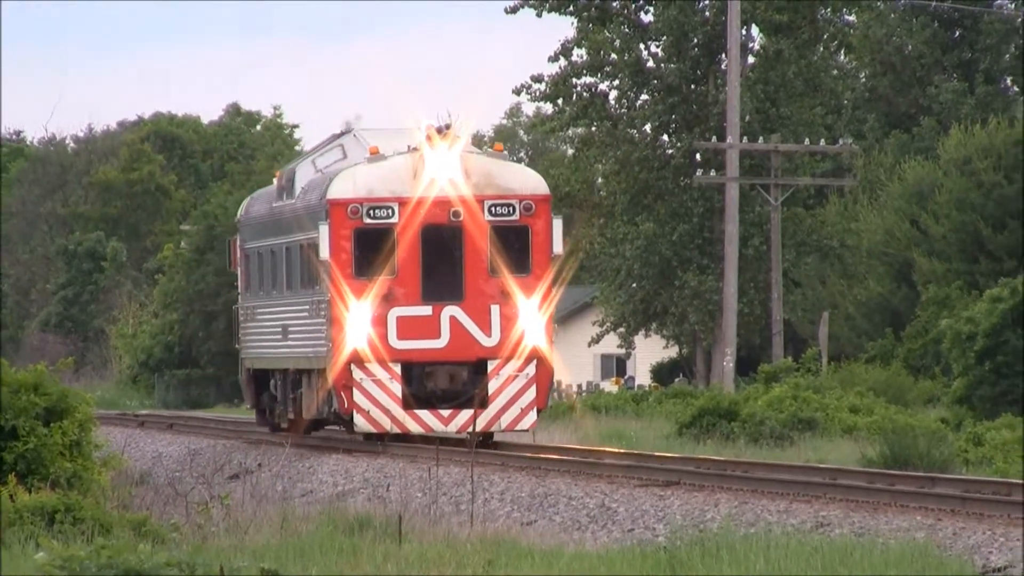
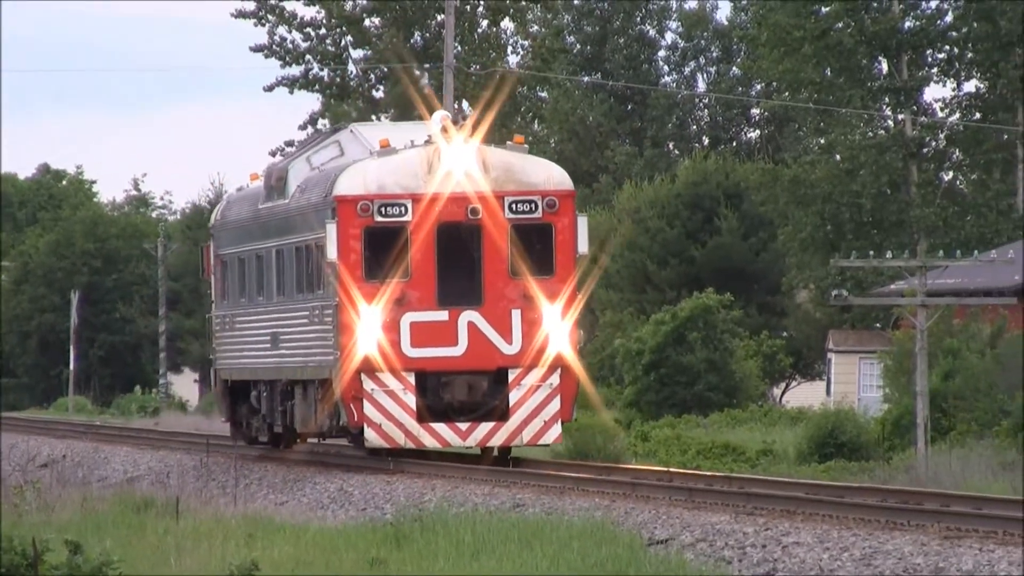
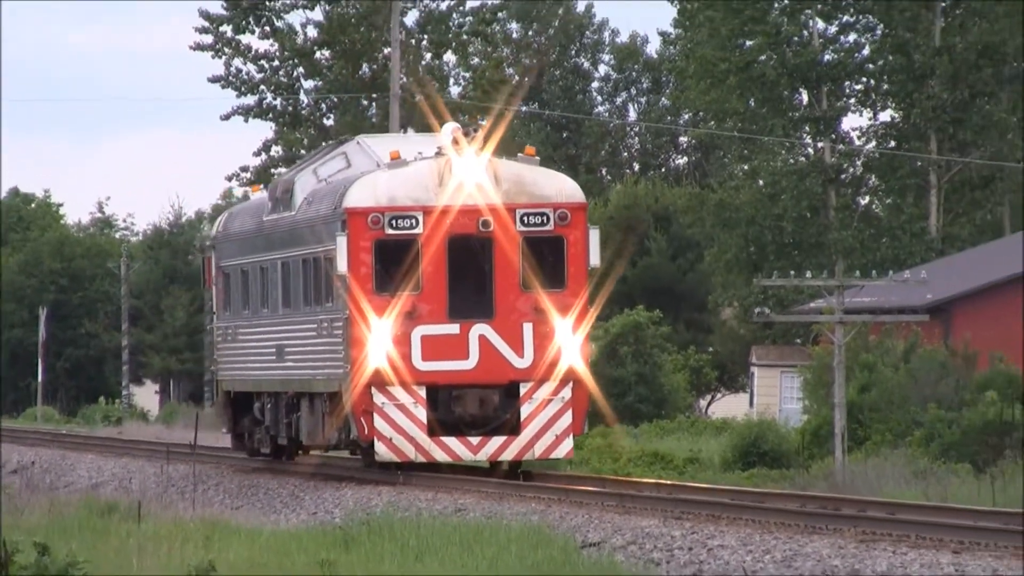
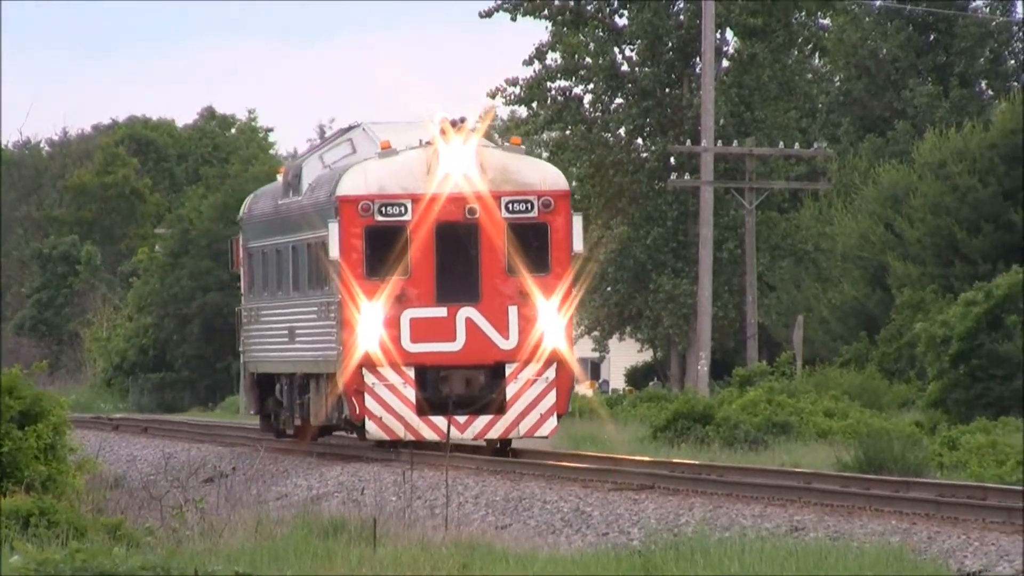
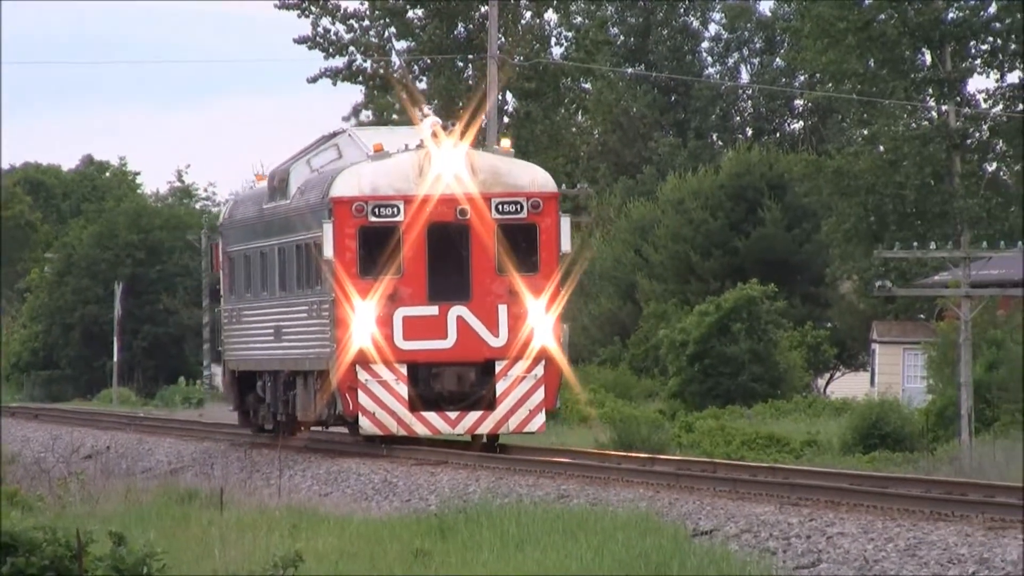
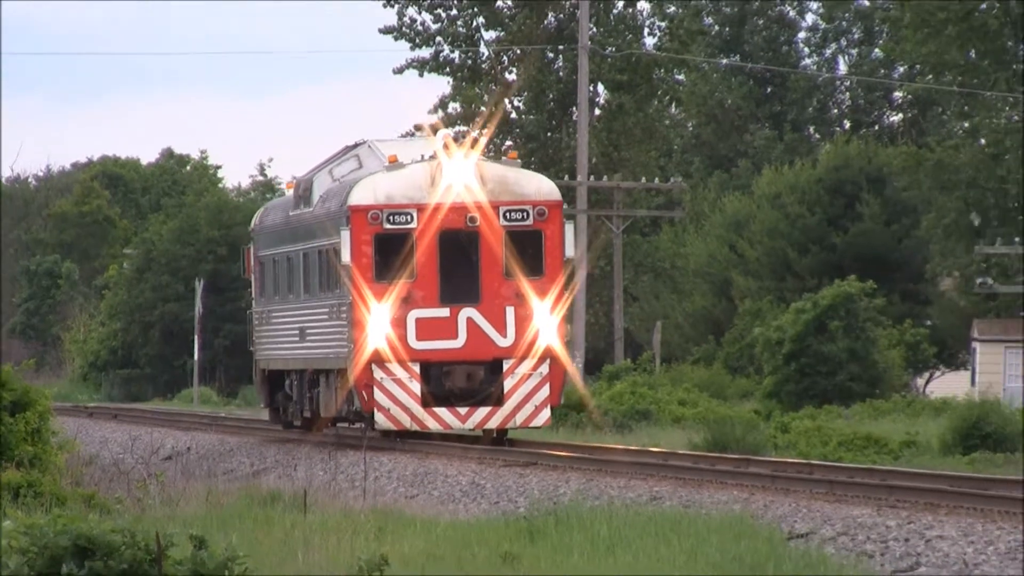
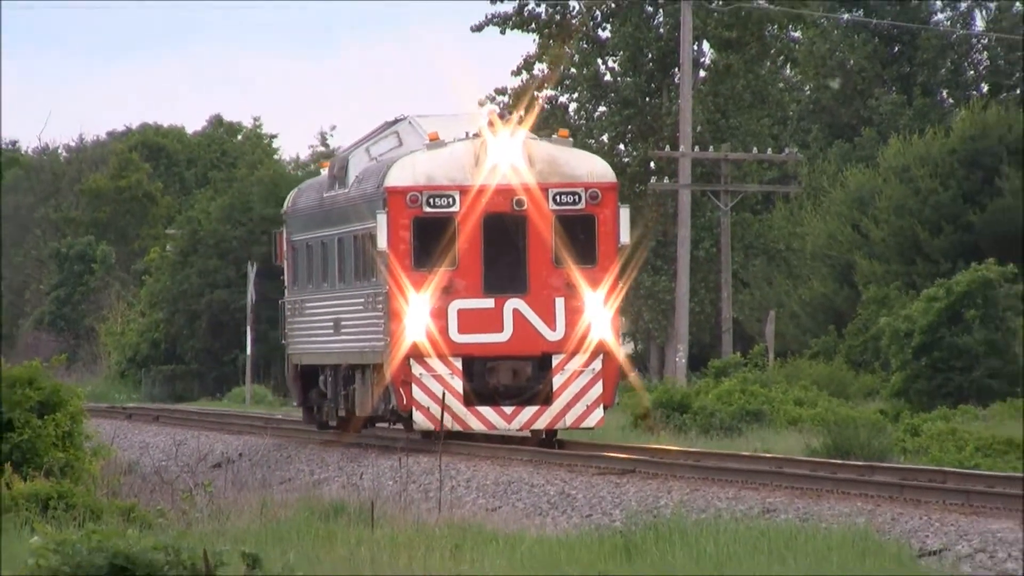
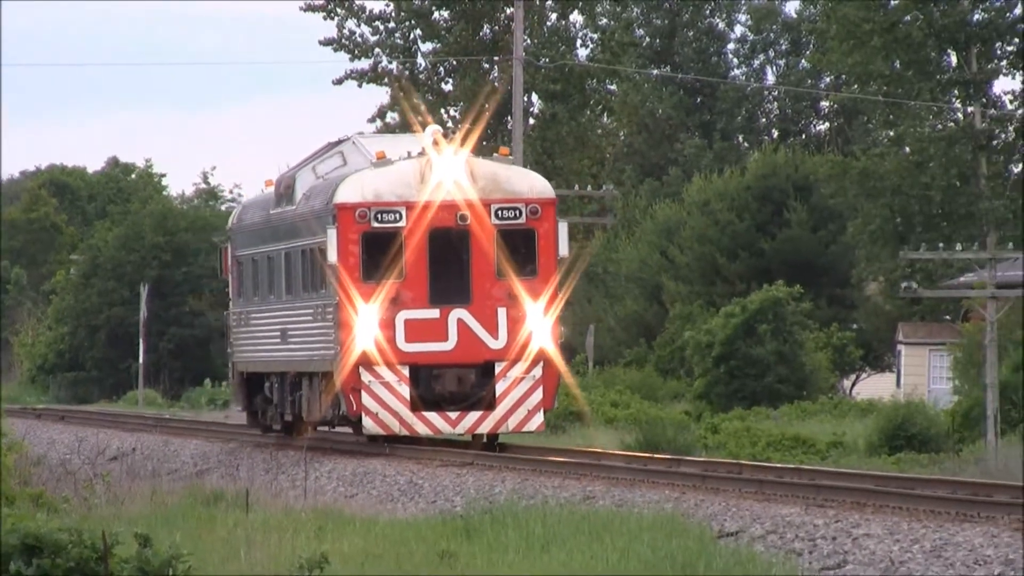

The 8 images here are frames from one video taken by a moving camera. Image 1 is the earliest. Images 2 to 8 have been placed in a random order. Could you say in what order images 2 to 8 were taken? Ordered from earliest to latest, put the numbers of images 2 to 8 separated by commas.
4, 7, 6, 8, 5, 2, 3
